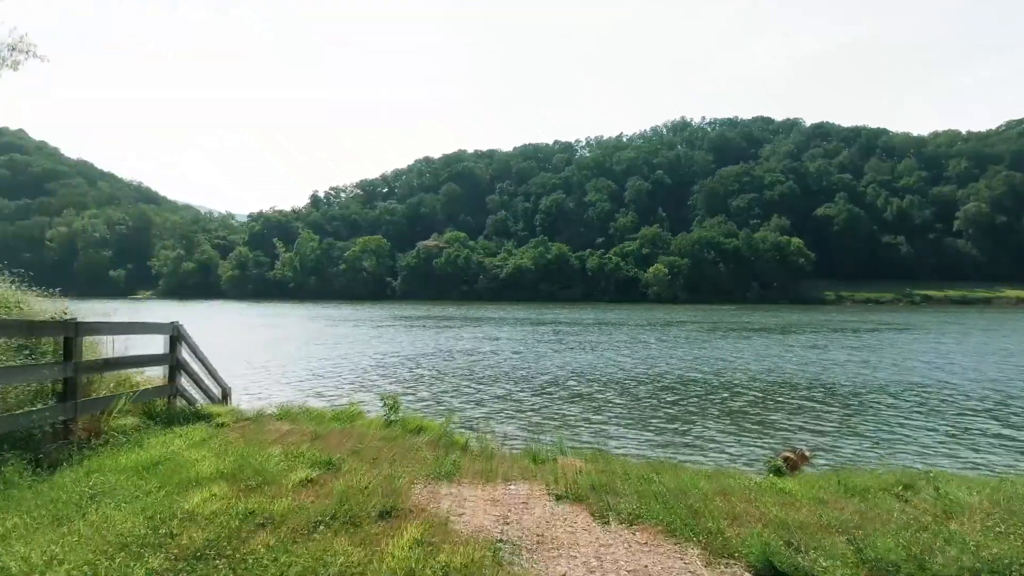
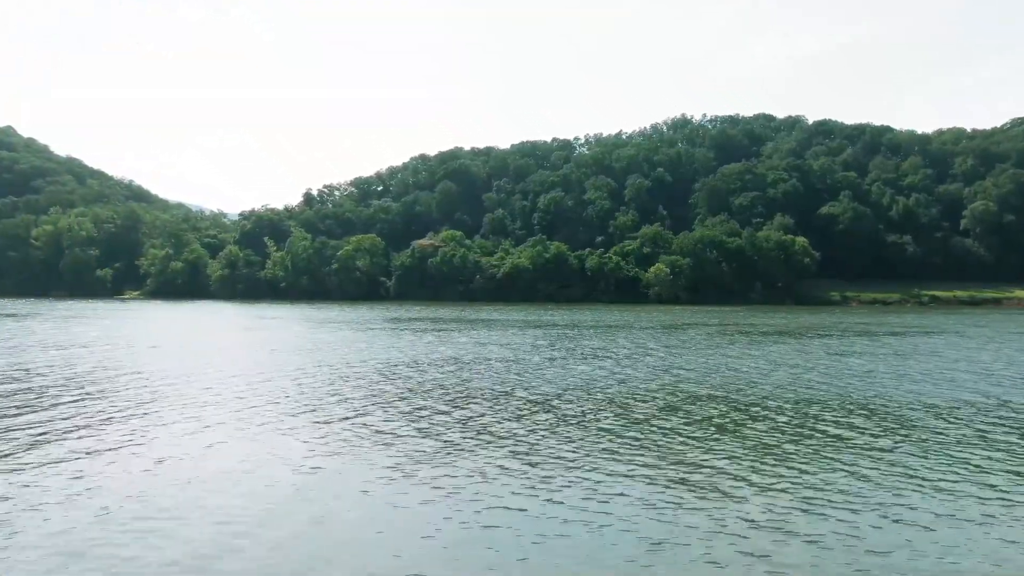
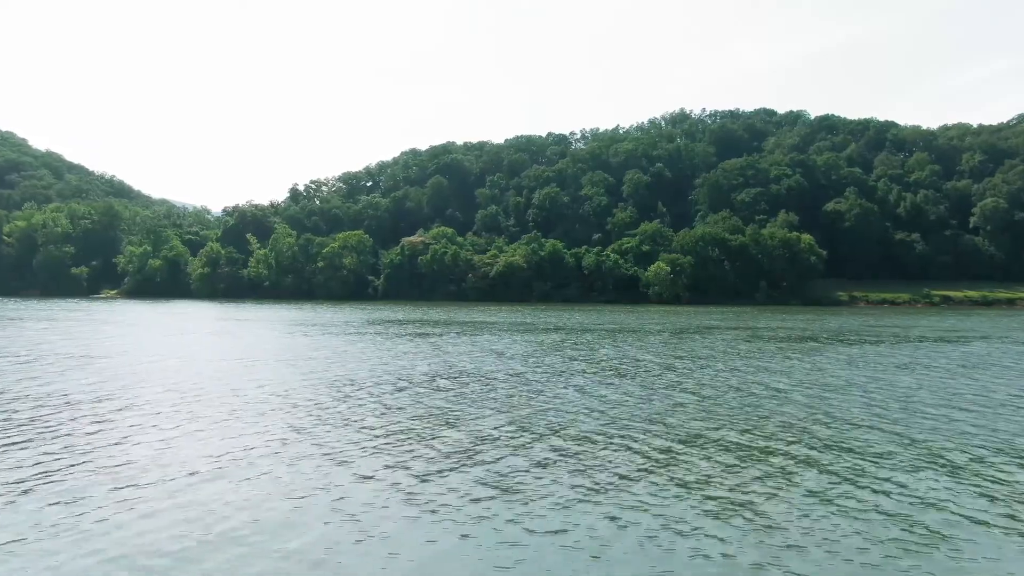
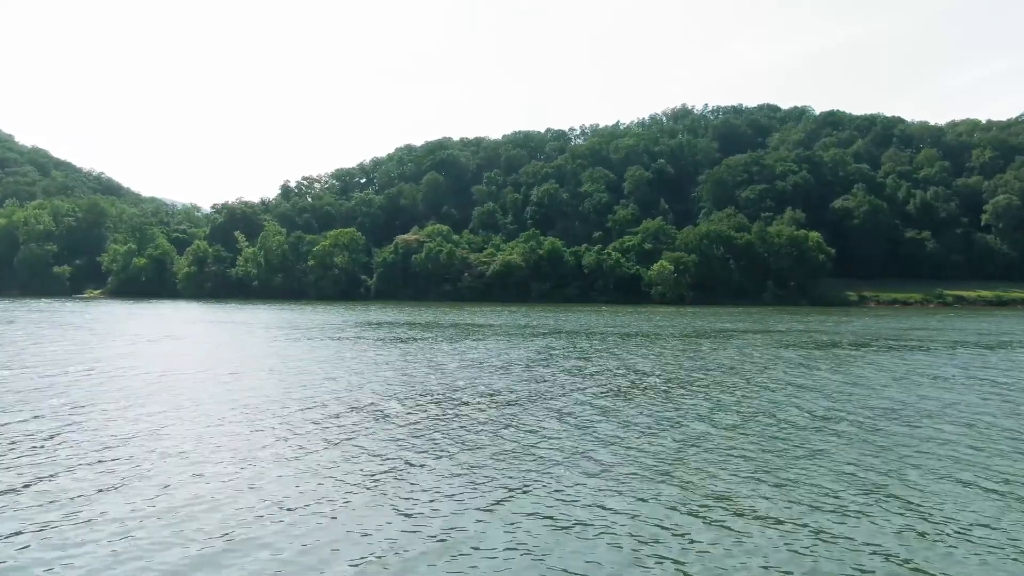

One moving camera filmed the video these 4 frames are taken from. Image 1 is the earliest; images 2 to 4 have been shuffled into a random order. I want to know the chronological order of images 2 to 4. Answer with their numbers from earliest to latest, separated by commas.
2, 3, 4
